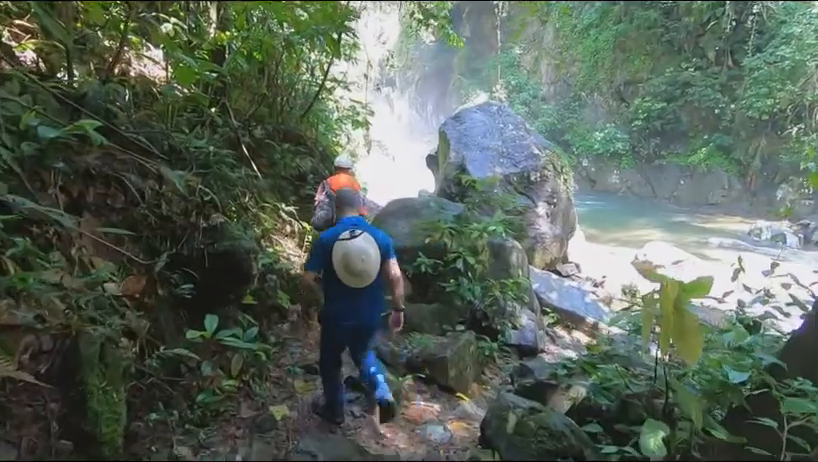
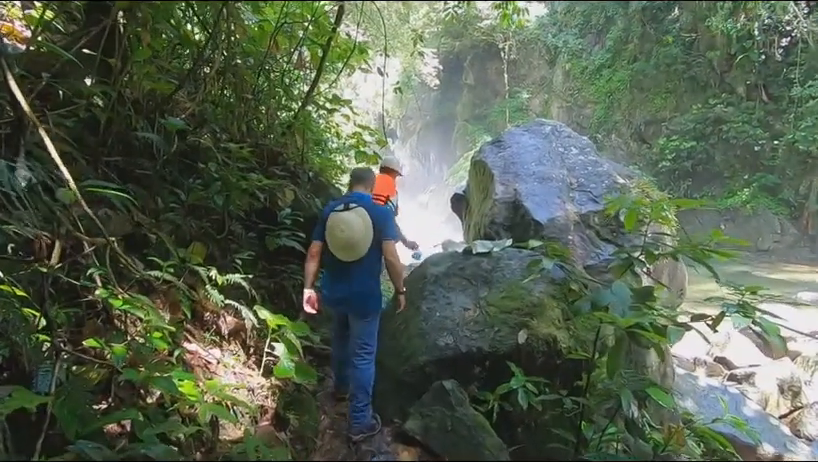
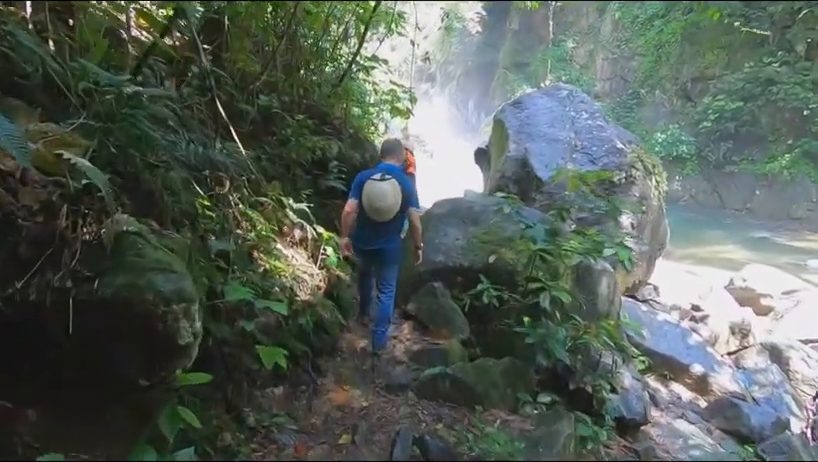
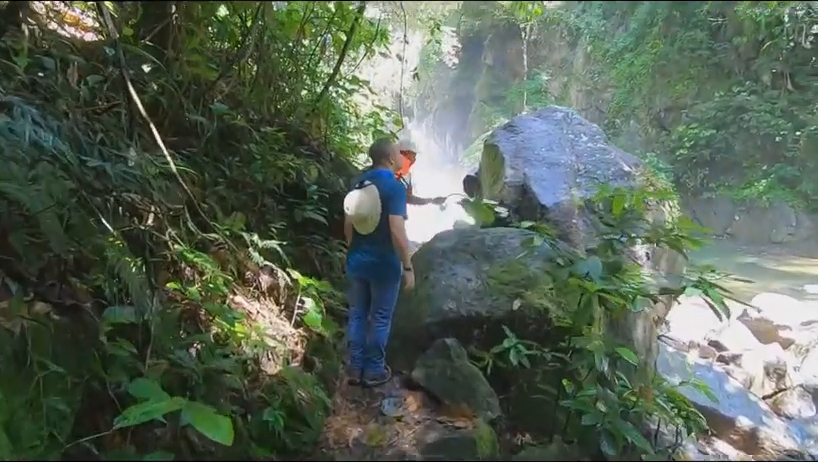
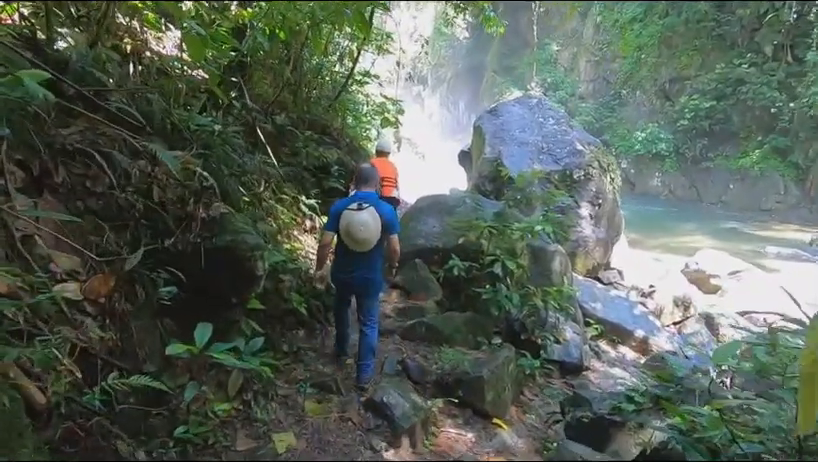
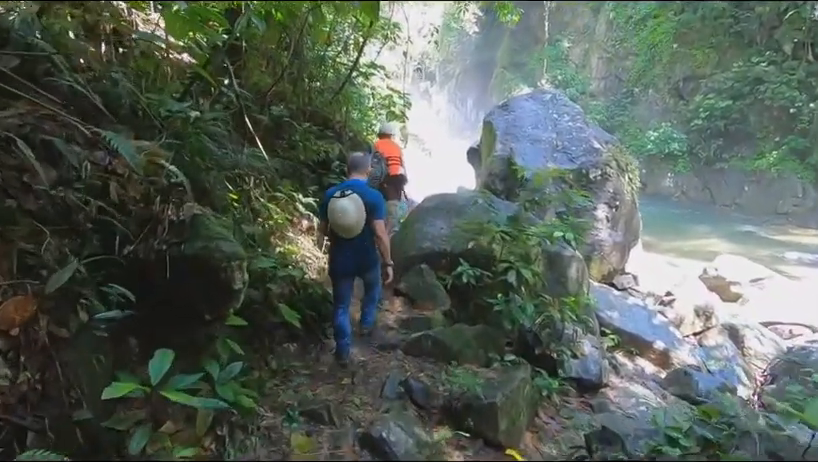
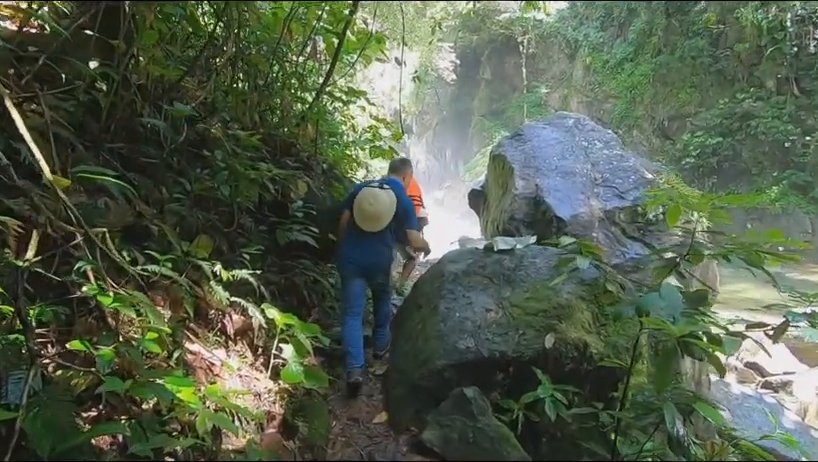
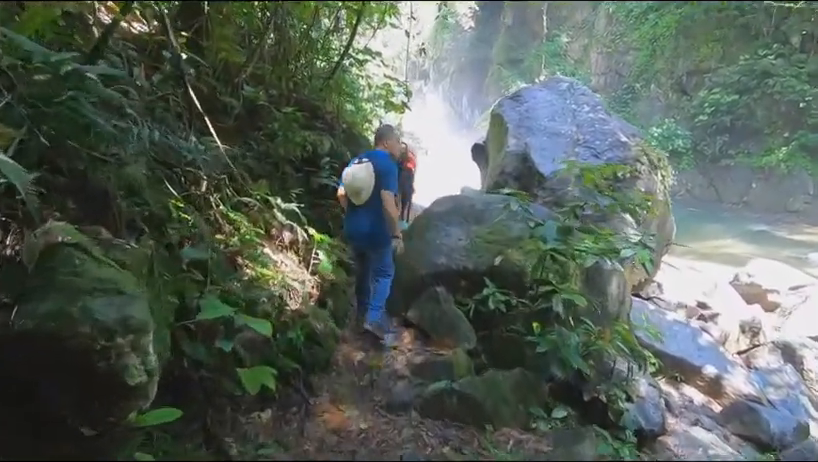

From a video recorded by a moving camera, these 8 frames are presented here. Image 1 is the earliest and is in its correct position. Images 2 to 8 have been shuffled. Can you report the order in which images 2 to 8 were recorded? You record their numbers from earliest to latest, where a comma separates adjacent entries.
5, 6, 3, 8, 4, 2, 7
